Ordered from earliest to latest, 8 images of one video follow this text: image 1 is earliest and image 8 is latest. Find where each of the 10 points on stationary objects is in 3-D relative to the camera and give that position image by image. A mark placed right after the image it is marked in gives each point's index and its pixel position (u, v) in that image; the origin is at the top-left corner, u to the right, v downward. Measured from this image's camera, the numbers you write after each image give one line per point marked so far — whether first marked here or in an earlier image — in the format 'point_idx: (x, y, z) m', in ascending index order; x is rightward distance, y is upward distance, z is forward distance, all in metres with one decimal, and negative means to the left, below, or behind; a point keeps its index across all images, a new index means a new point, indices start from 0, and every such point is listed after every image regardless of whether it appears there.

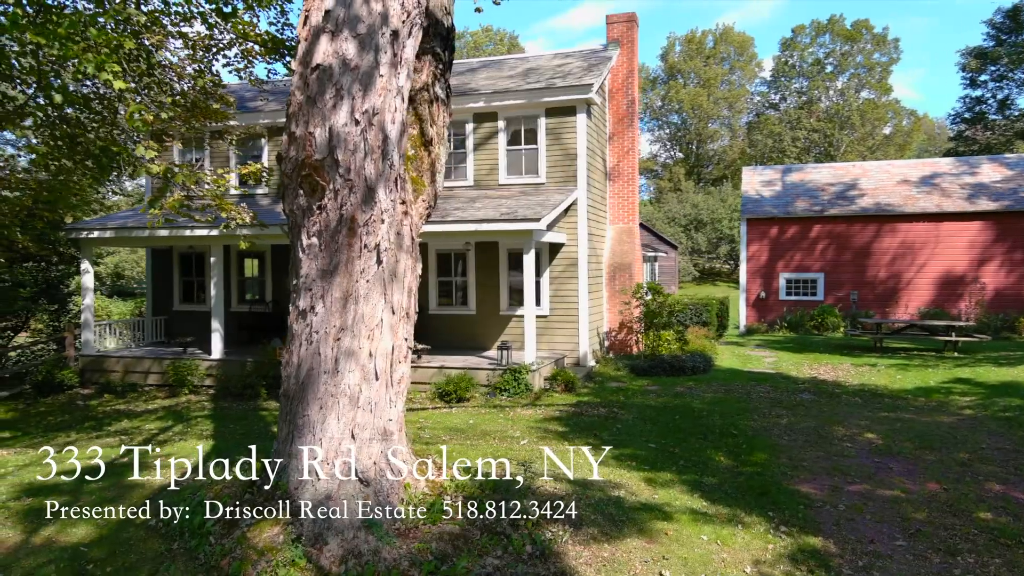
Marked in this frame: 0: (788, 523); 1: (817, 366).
0: (+2.2, -1.9, +5.5) m
1: (+7.2, -1.9, +16.2) m
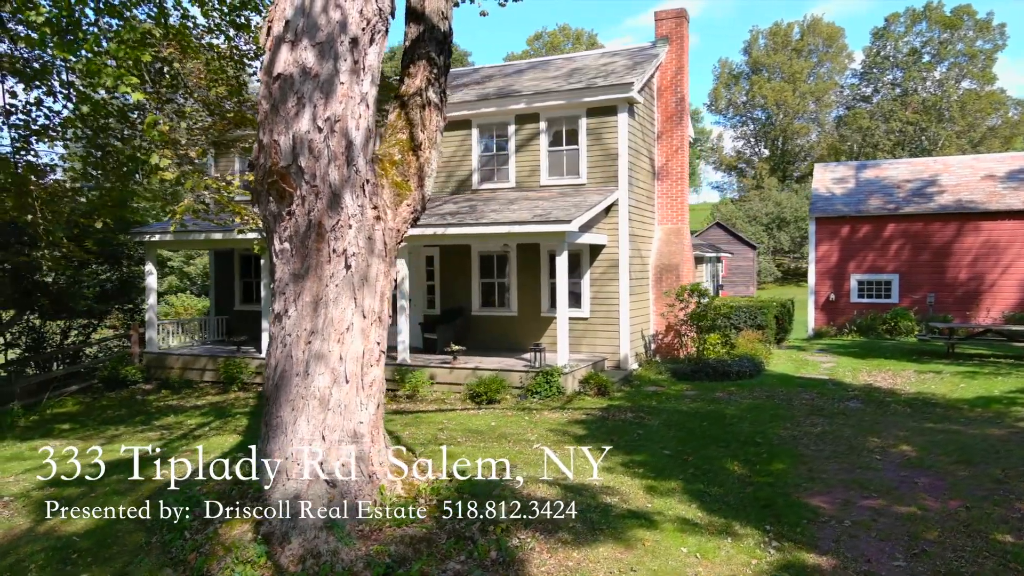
0: (+2.0, -1.9, +5.2) m
1: (+8.2, -1.9, +15.4) m
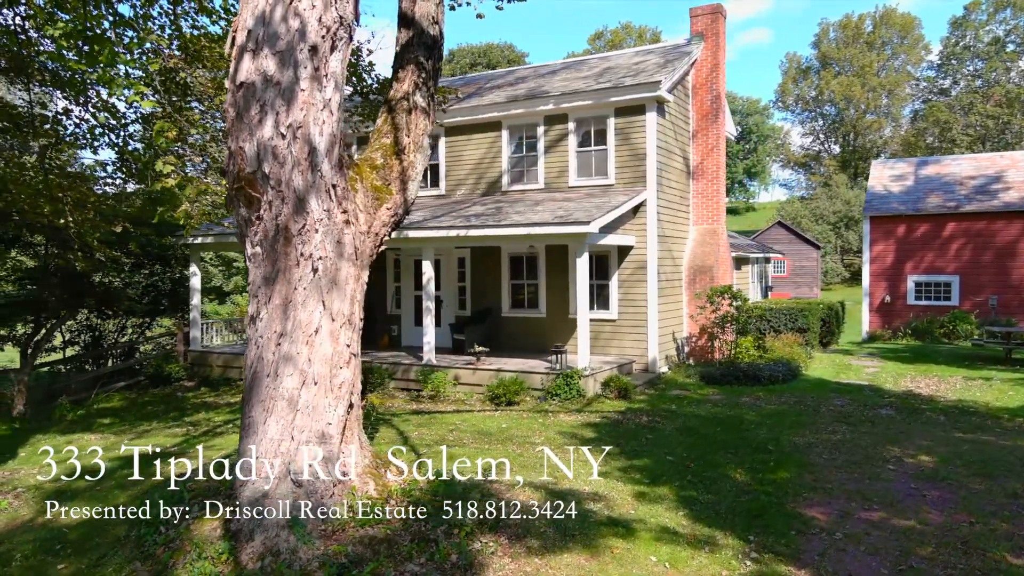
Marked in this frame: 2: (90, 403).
0: (+1.8, -1.9, +5.0) m
1: (+8.8, -2.0, +14.7) m
2: (-9.0, -2.5, +14.7) m
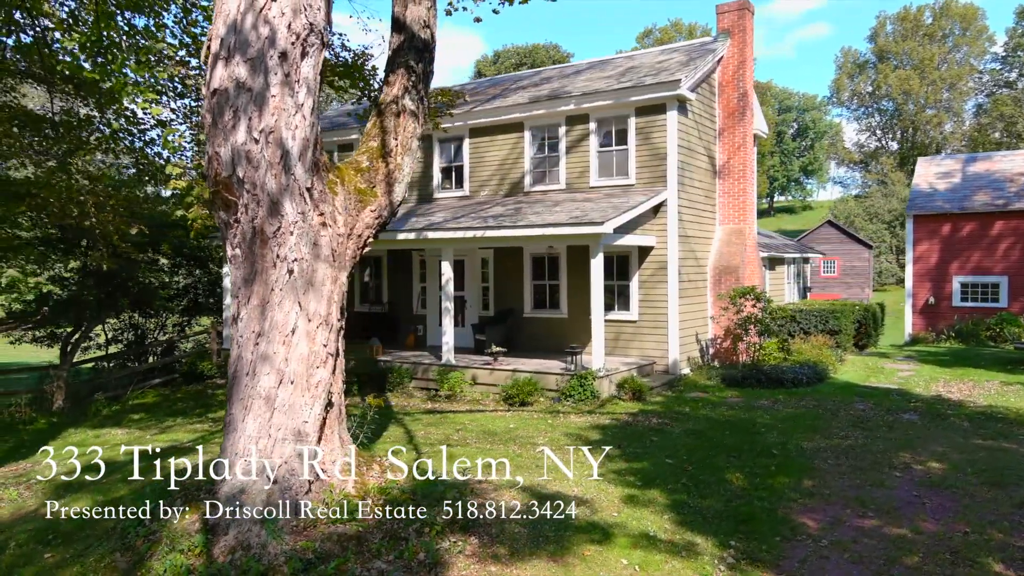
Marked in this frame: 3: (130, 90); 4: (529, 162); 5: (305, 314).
0: (+1.7, -1.9, +4.9) m
1: (+9.2, -2.0, +14.2) m
2: (-8.6, -2.5, +15.2) m
3: (-4.6, +2.4, +8.2) m
4: (+0.4, +2.9, +16.0) m
5: (-1.4, -0.2, +4.8) m
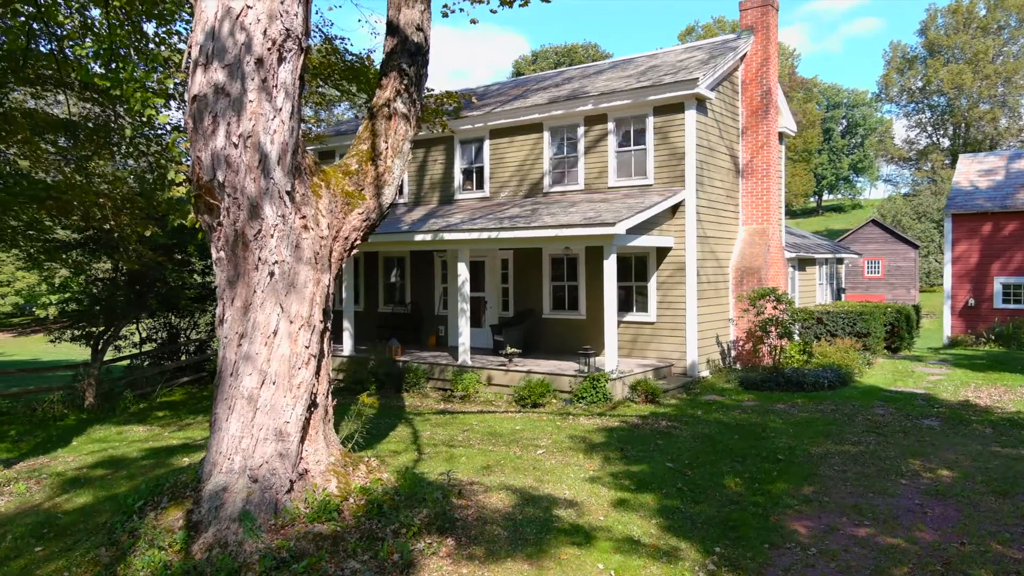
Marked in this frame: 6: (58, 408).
0: (+1.5, -1.9, +4.8) m
1: (+9.5, -2.0, +13.7) m
2: (-8.2, -2.5, +15.7) m
3: (-4.6, +2.4, +8.4) m
4: (+0.8, +2.9, +16.0) m
5: (-1.6, -0.2, +4.8) m
6: (-9.3, -2.4, +14.0) m
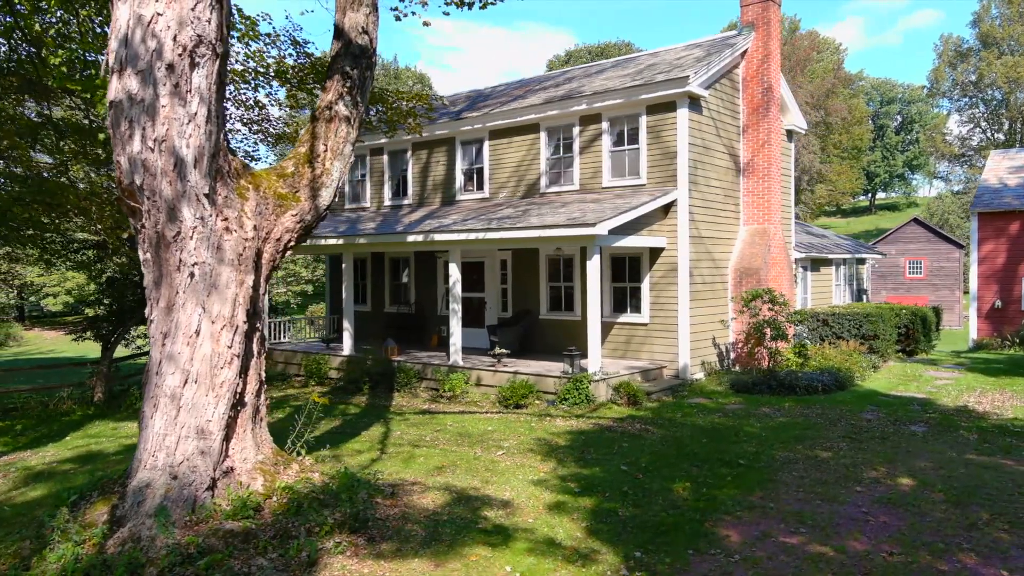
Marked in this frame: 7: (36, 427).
0: (+0.9, -2.0, +4.8) m
1: (+9.3, -2.1, +13.3) m
2: (-8.3, -2.5, +16.0) m
3: (-5.0, +2.4, +8.6) m
4: (+0.7, +2.9, +16.0) m
5: (-2.2, -0.2, +4.9) m
6: (-9.5, -2.4, +14.4) m
7: (-9.1, -2.7, +13.1) m
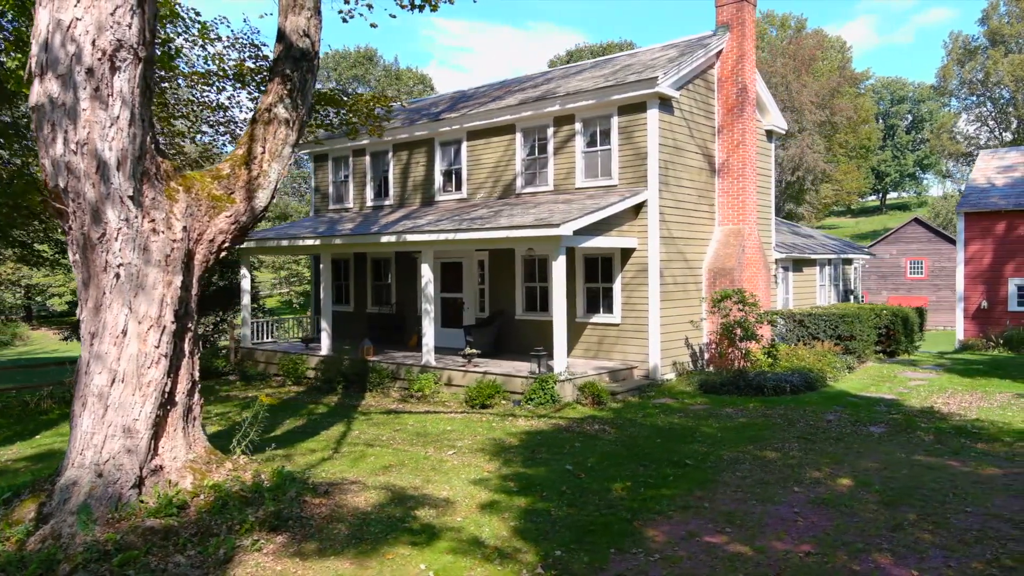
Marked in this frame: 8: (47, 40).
0: (+0.3, -2.0, +4.9) m
1: (+8.7, -2.1, +13.3) m
2: (-8.9, -2.5, +16.1) m
3: (-5.5, +2.4, +8.7) m
4: (+0.2, +2.9, +16.0) m
5: (-2.8, -0.2, +5.0) m
6: (-10.0, -2.4, +14.5) m
7: (-9.7, -2.6, +13.1) m
8: (-3.1, +1.6, +4.5) m
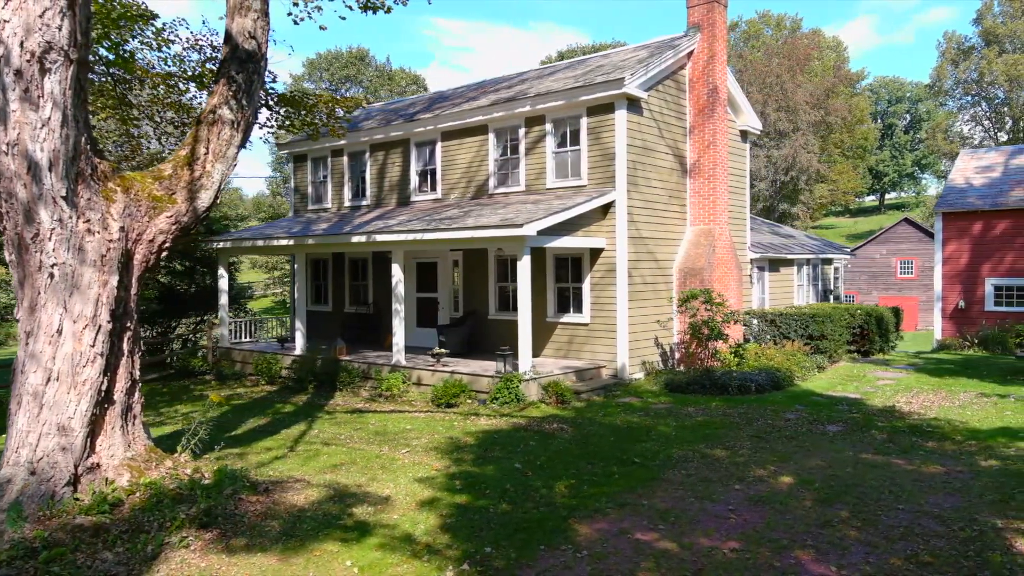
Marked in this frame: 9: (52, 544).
0: (-0.2, -2.0, +4.9) m
1: (+8.1, -2.1, +13.5) m
2: (-9.5, -2.4, +16.1) m
3: (-6.1, +2.4, +8.7) m
4: (-0.5, +2.9, +16.1) m
5: (-3.3, -0.2, +5.0) m
6: (-10.6, -2.4, +14.4) m
7: (-10.3, -2.6, +13.1) m
8: (-3.6, +1.6, +4.6) m
9: (-3.0, -1.7, +4.6) m
